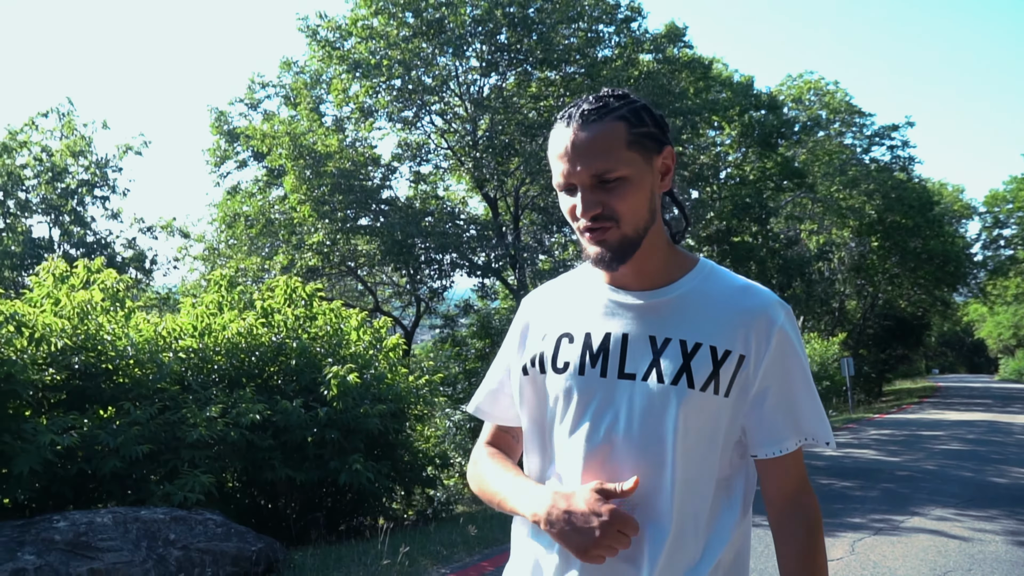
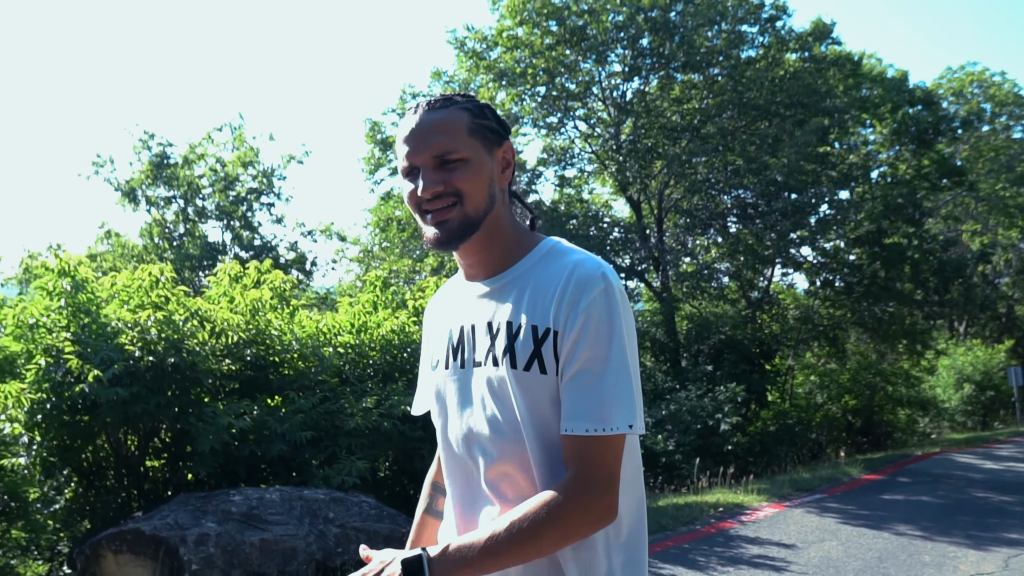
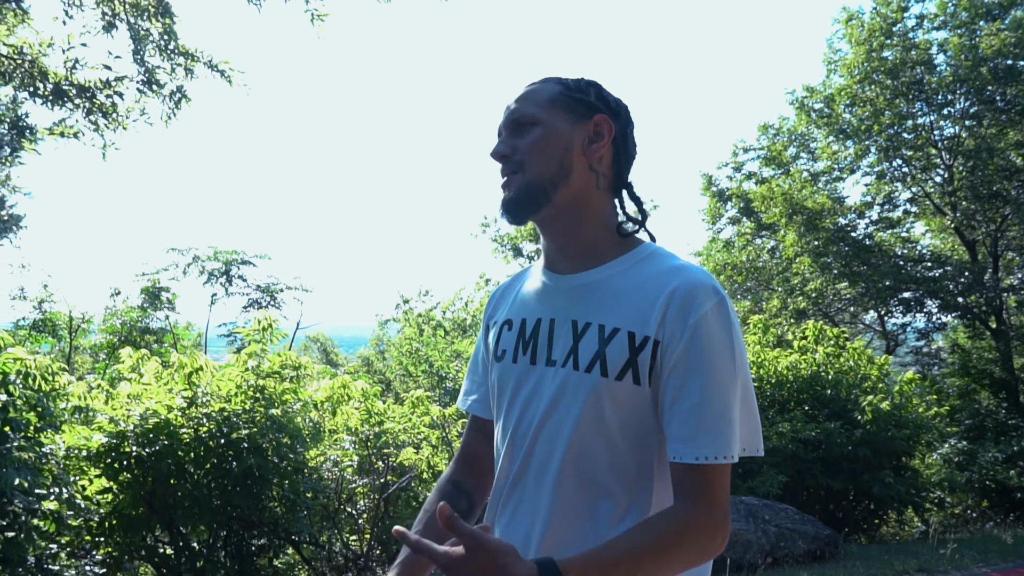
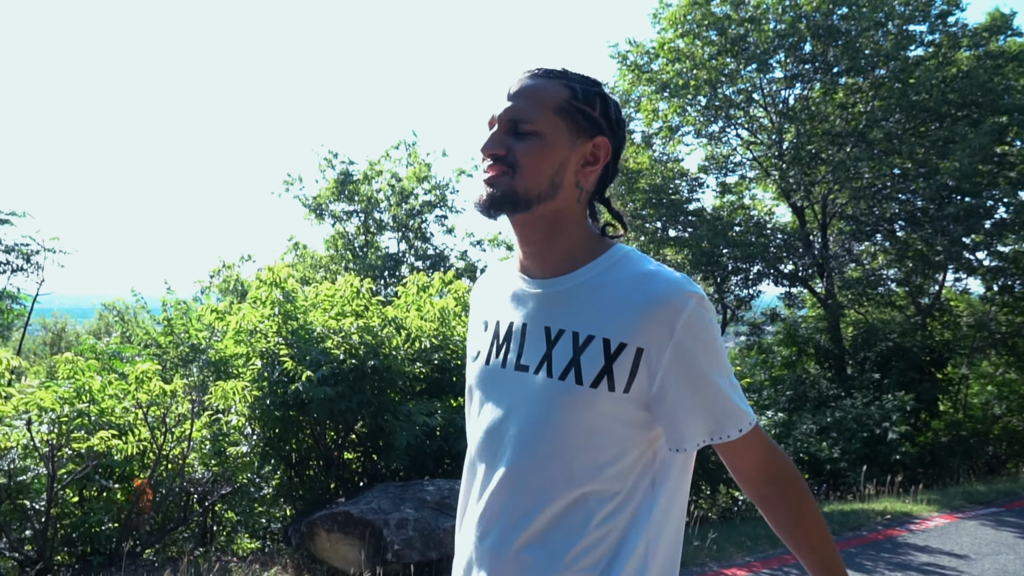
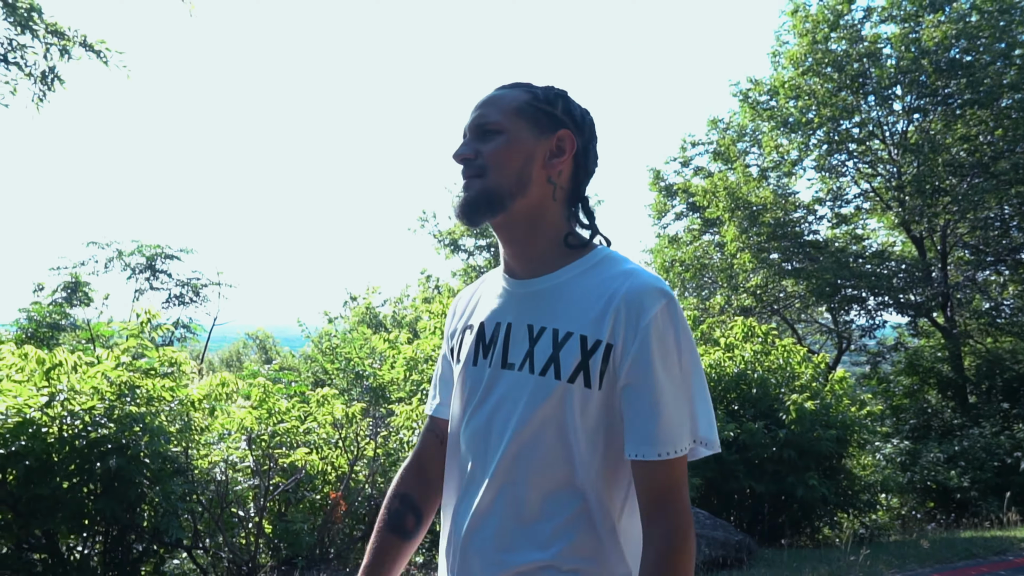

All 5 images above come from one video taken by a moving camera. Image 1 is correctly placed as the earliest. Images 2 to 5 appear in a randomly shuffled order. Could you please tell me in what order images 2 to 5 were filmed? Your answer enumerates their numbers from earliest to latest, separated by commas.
2, 4, 5, 3
